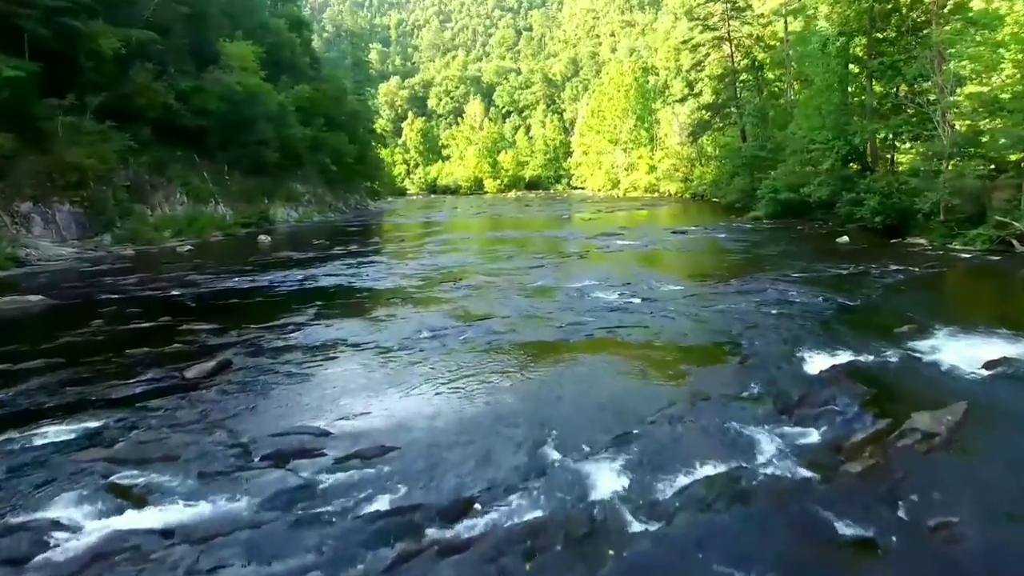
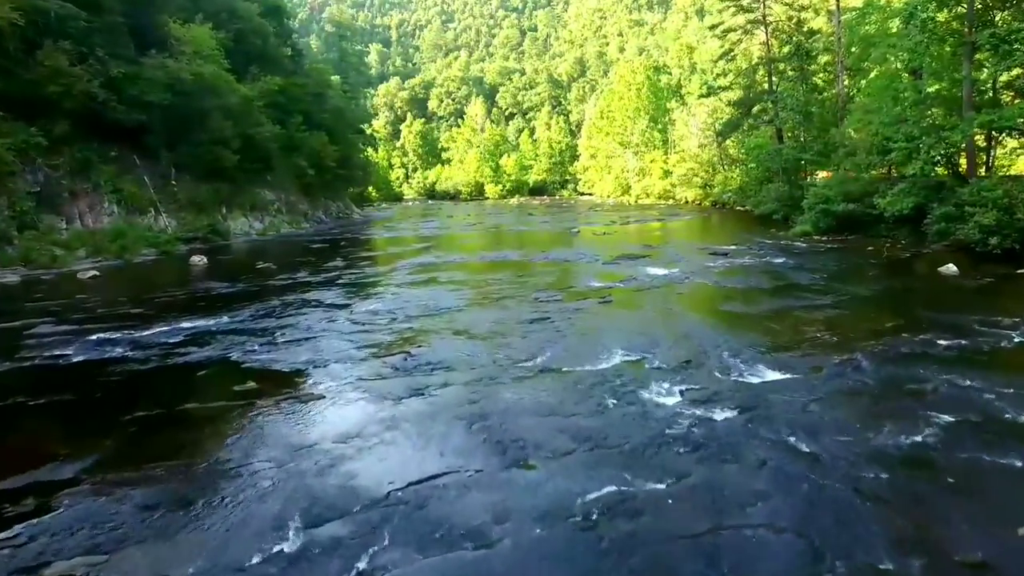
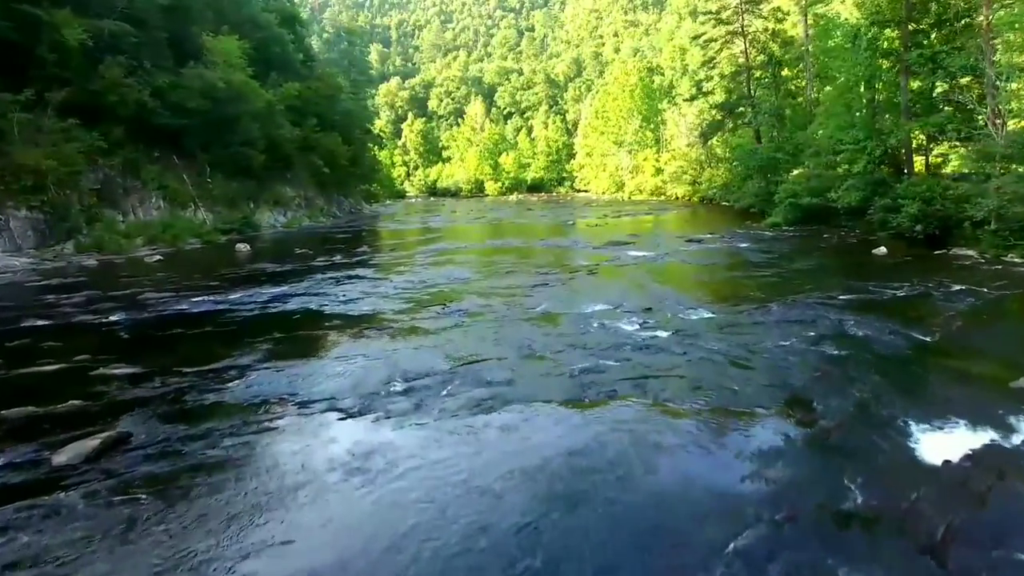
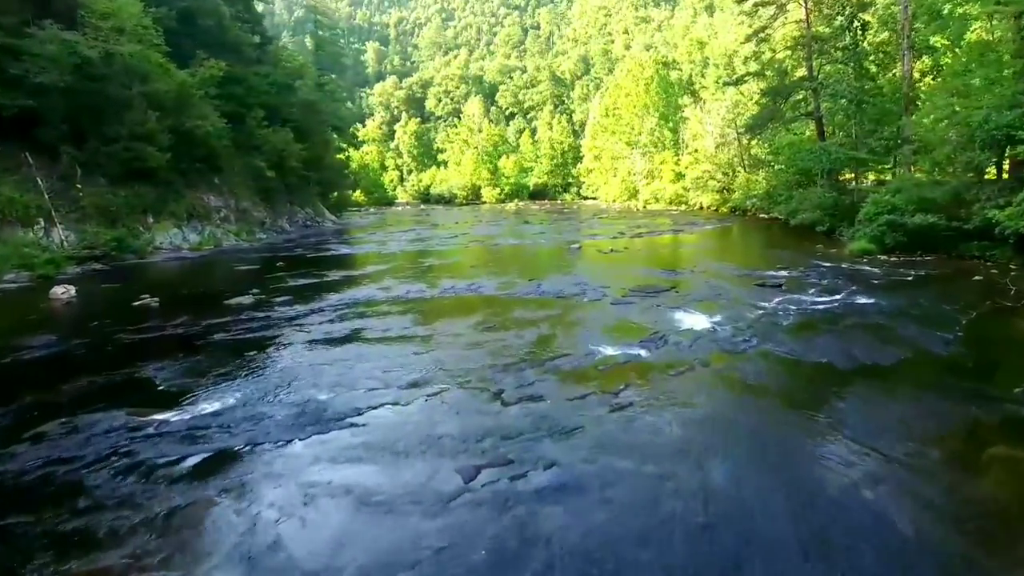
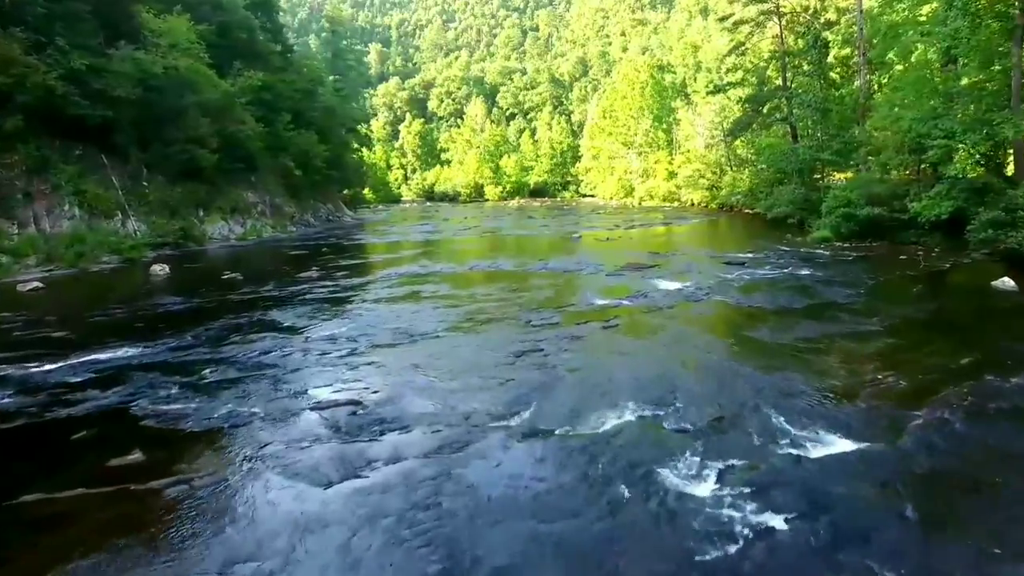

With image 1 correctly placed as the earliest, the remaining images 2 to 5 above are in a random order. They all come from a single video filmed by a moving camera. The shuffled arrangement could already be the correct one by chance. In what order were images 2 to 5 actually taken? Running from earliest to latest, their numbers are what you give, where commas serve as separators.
3, 2, 5, 4
